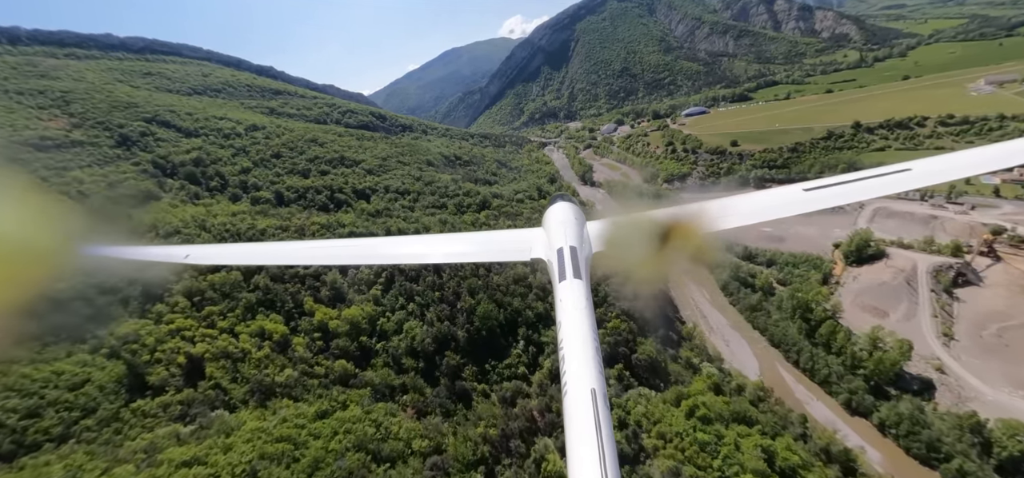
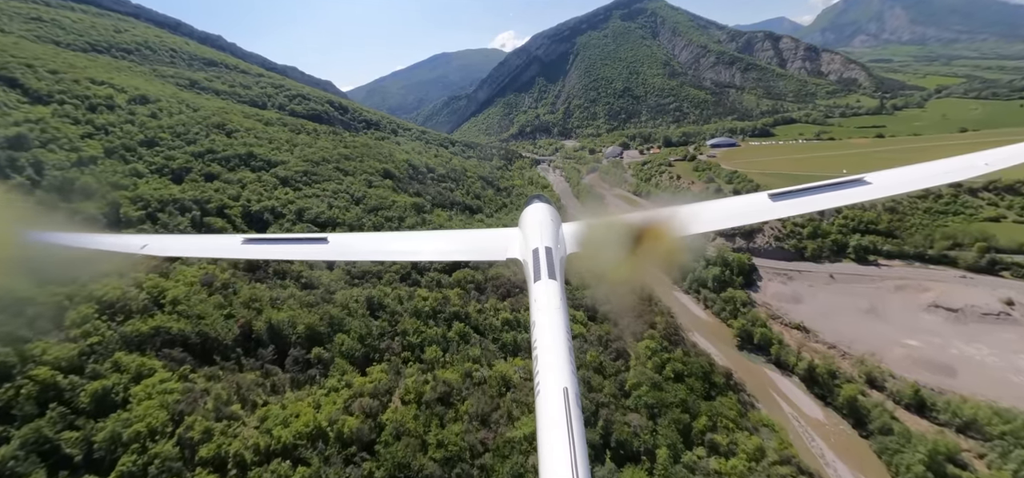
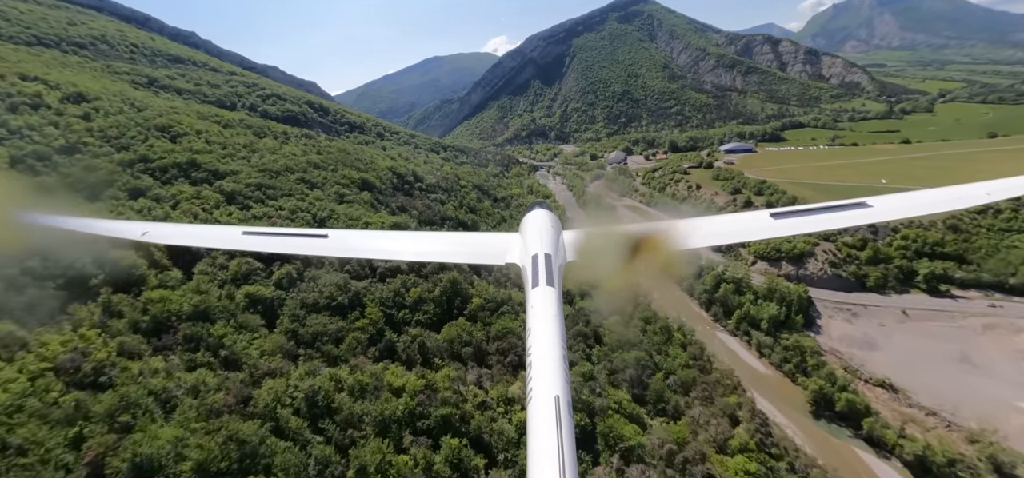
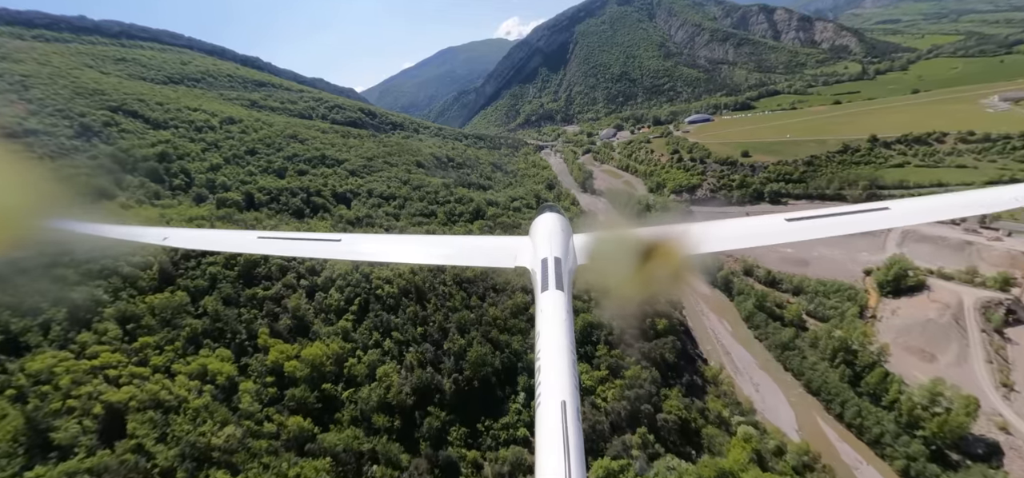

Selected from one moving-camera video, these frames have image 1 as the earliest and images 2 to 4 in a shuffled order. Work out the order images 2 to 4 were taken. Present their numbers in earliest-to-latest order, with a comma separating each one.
4, 2, 3
